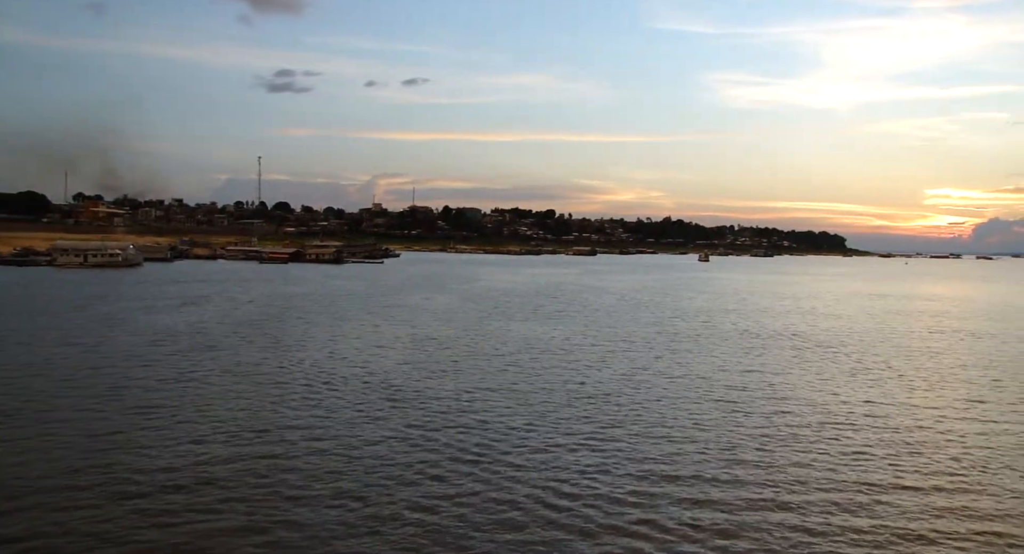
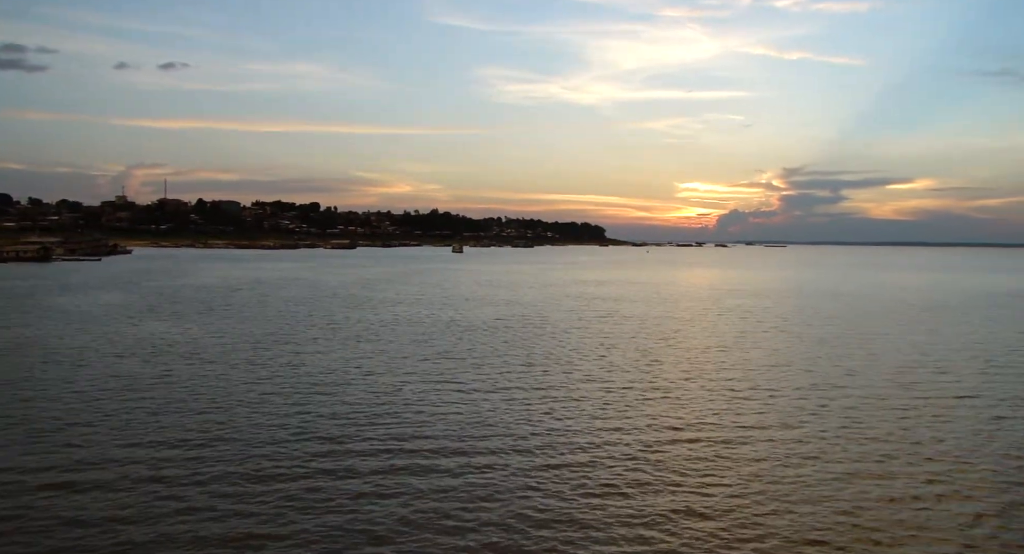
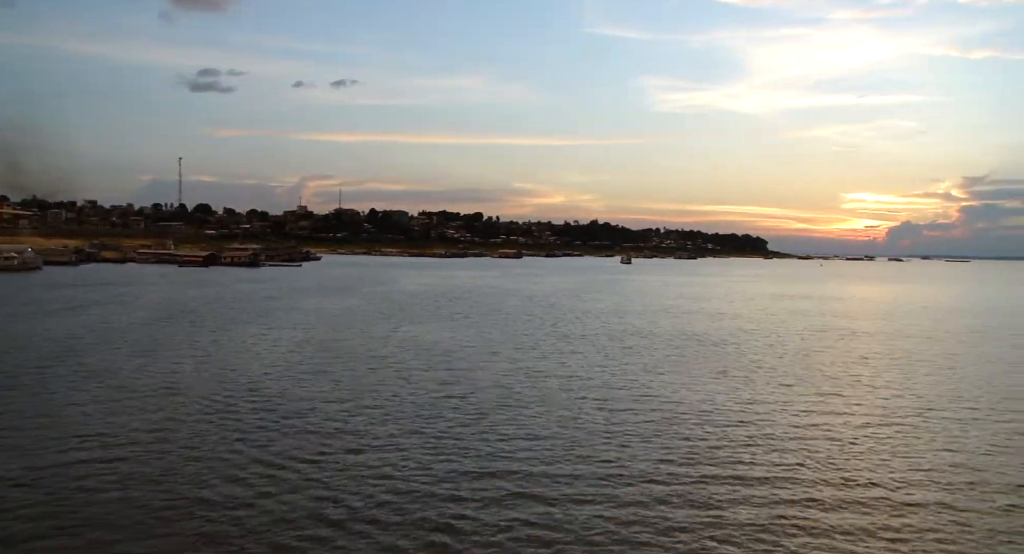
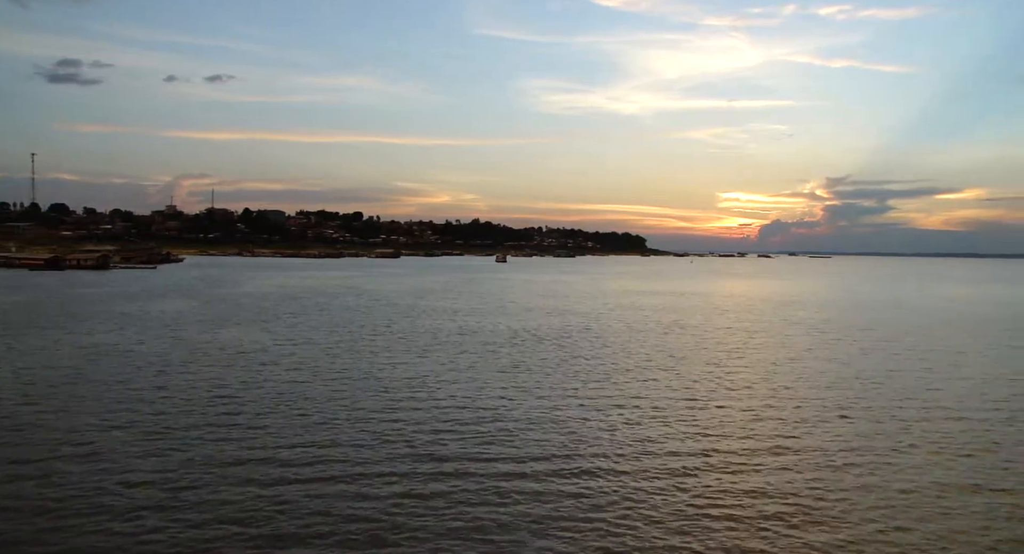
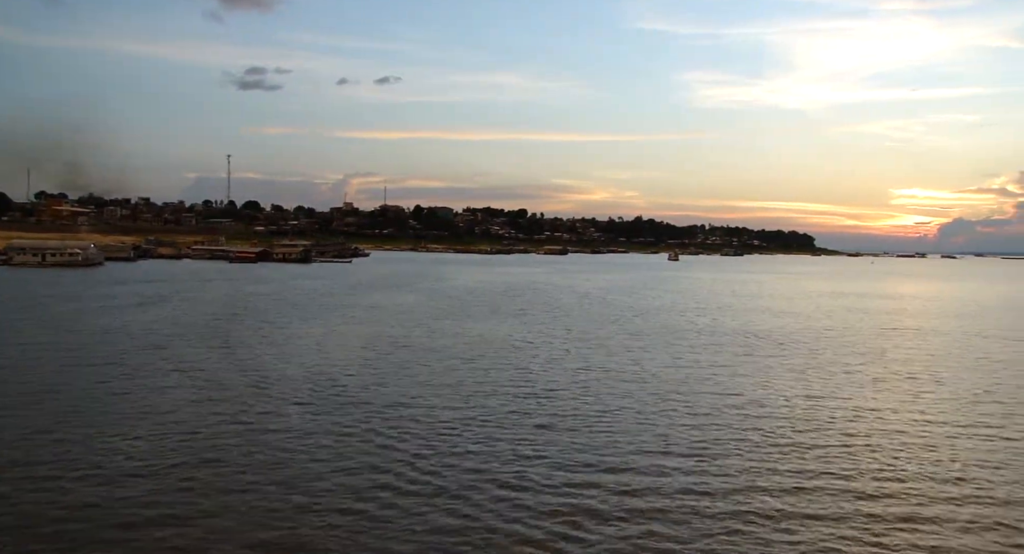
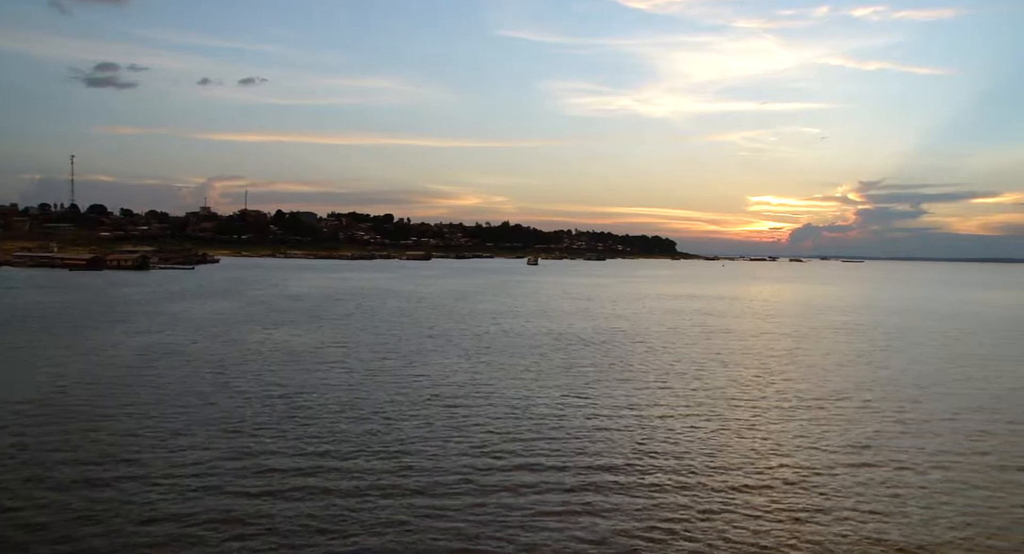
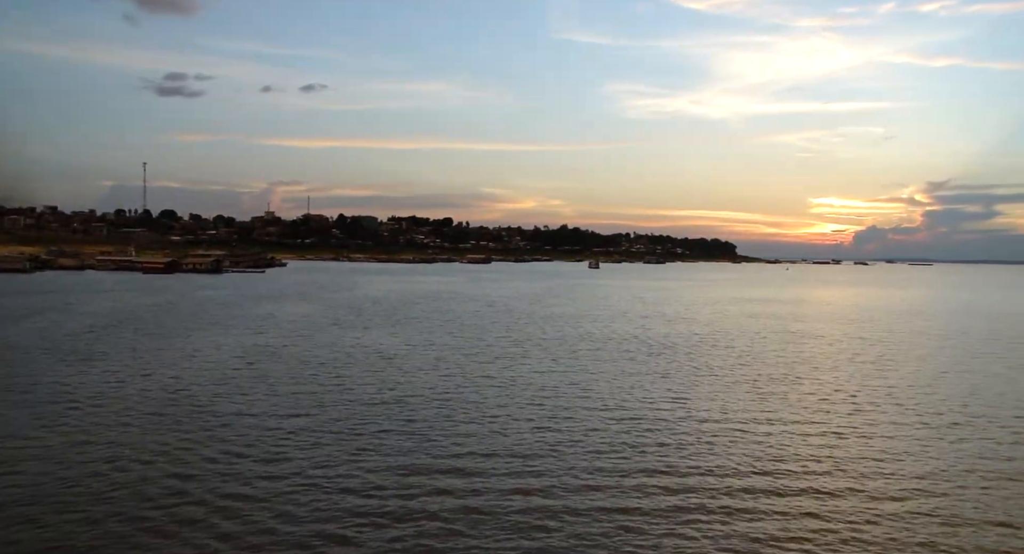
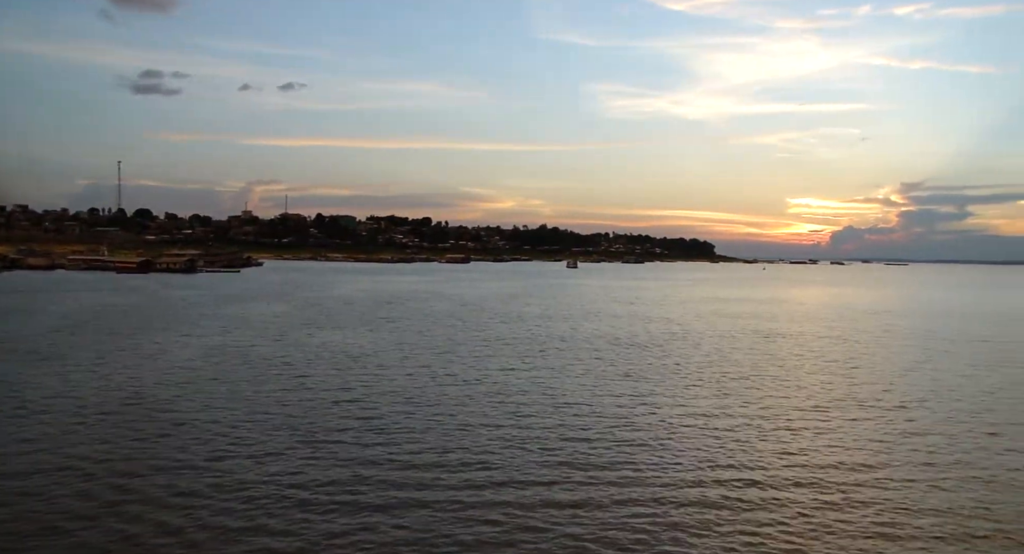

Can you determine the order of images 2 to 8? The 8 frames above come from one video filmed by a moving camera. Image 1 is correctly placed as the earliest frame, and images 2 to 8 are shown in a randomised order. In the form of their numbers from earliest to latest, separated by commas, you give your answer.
5, 3, 7, 8, 6, 4, 2
